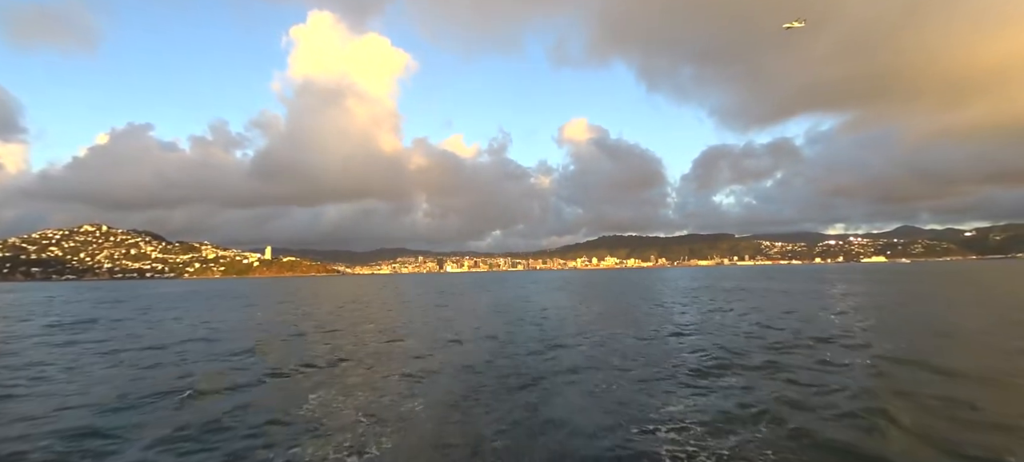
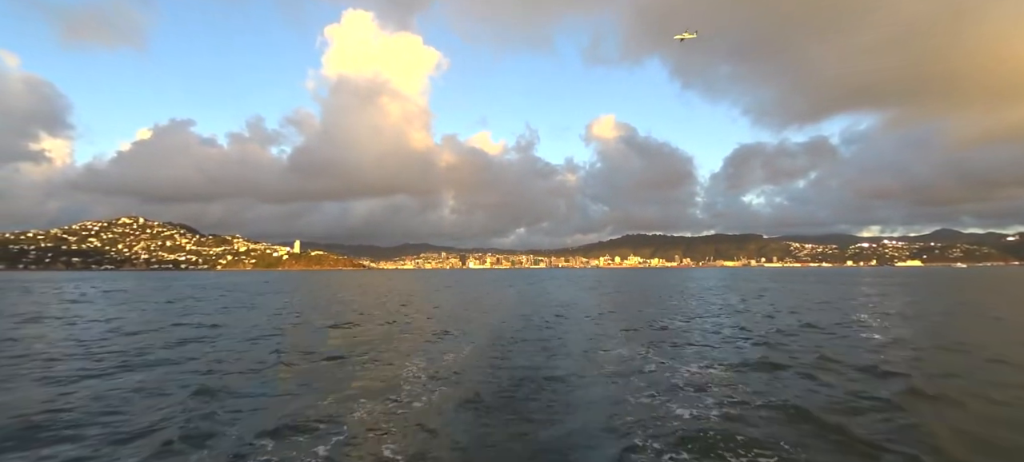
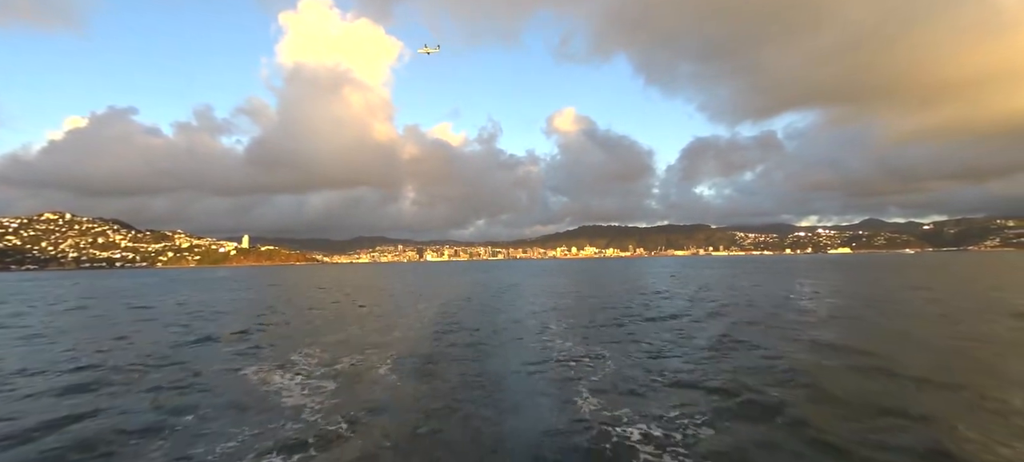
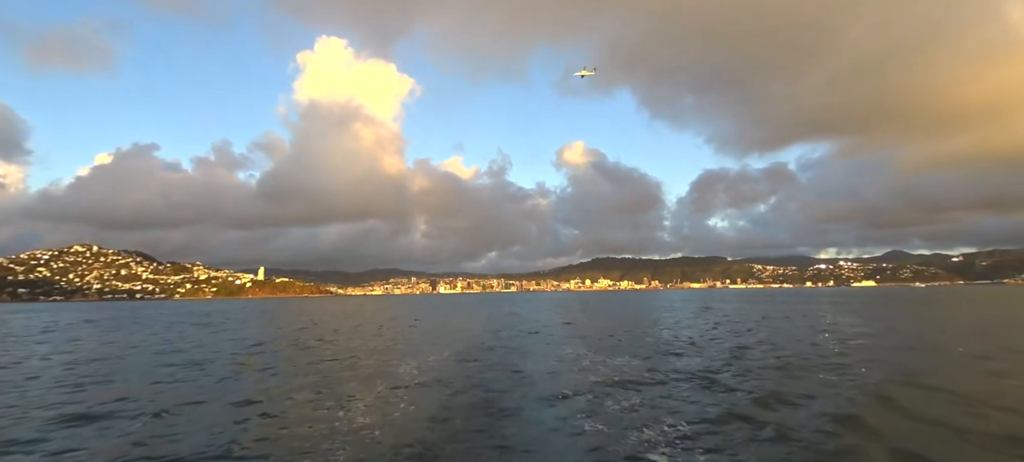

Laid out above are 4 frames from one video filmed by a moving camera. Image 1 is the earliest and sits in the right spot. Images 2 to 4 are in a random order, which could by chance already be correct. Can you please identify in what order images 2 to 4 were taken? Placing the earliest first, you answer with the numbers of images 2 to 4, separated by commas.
2, 4, 3
